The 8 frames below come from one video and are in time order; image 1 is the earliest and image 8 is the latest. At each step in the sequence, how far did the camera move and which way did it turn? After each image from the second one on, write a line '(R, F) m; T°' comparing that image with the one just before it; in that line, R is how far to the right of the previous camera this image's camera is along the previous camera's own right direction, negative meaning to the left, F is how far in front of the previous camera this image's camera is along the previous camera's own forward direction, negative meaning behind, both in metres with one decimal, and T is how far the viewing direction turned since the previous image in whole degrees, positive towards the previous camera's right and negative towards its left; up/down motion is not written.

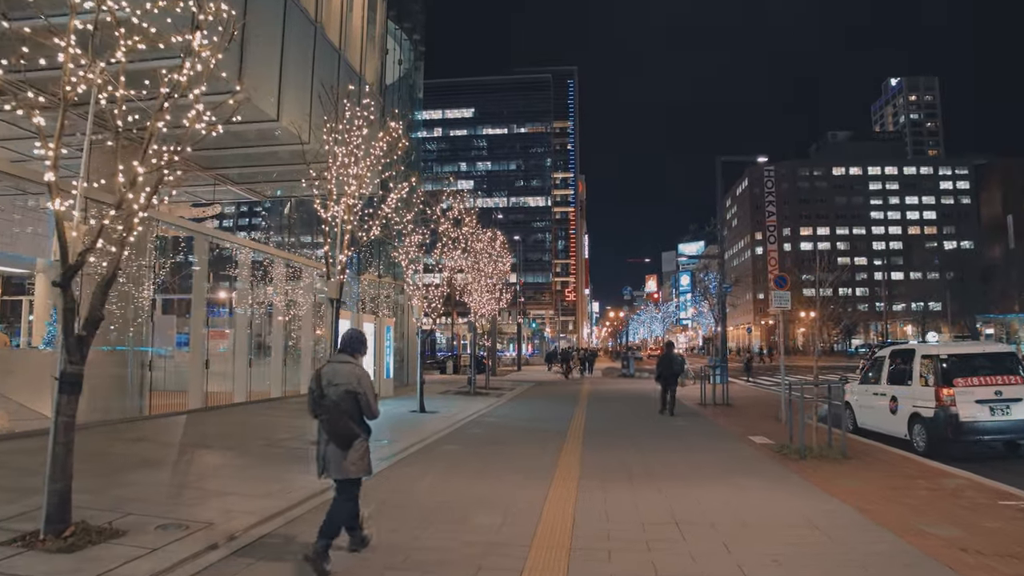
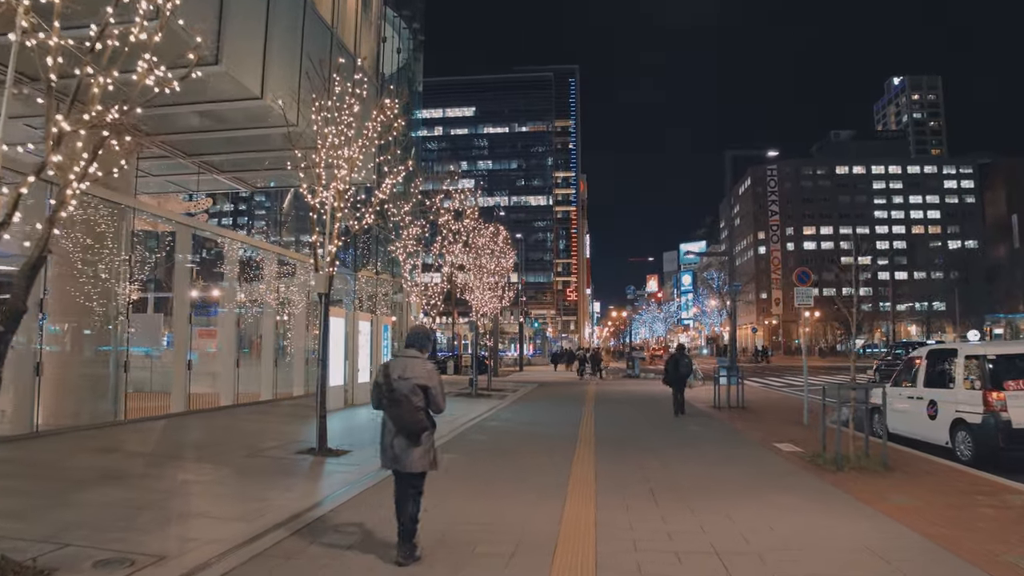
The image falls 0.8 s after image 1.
(-0.1, +1.1) m; 0°
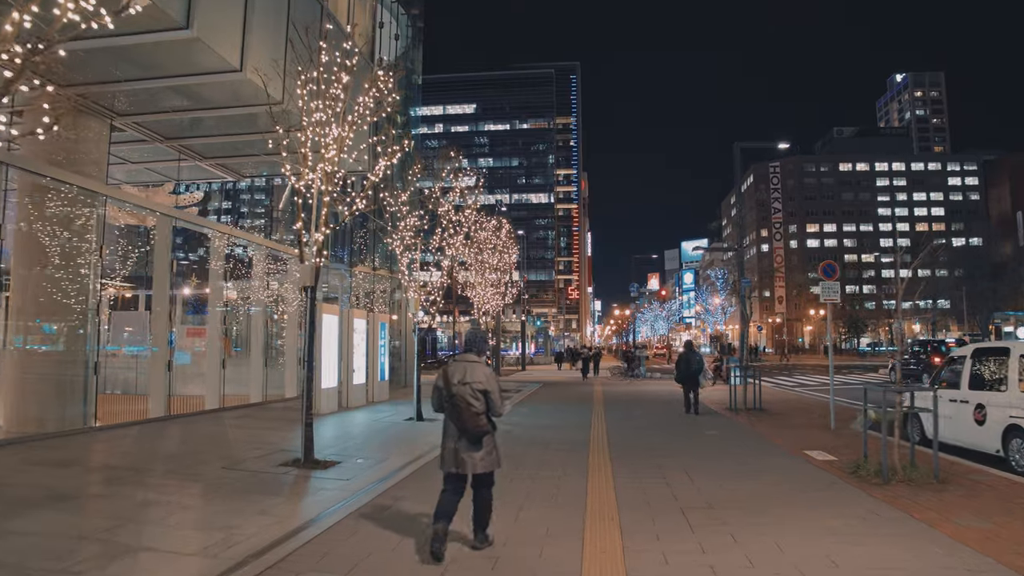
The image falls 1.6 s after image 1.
(-0.1, +1.1) m; 0°
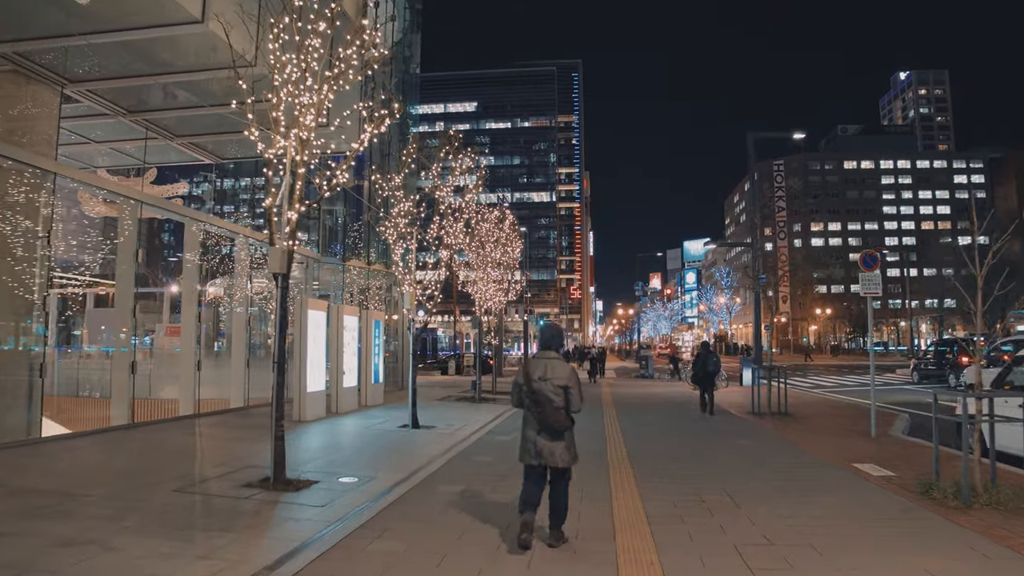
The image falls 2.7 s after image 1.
(-0.1, +1.5) m; 0°
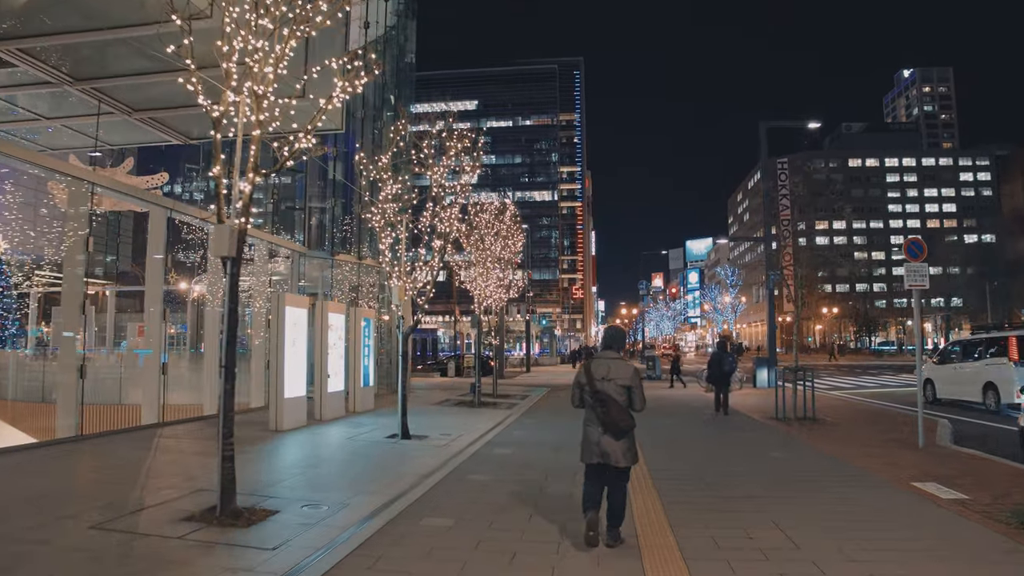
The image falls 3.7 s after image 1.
(0.0, +1.5) m; 0°
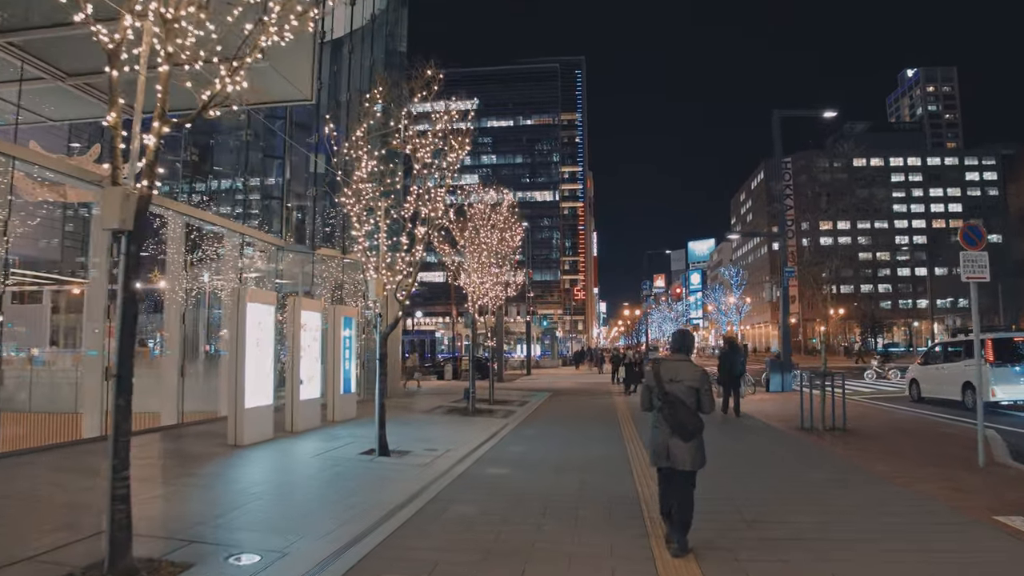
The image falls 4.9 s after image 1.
(+0.1, +1.7) m; 0°
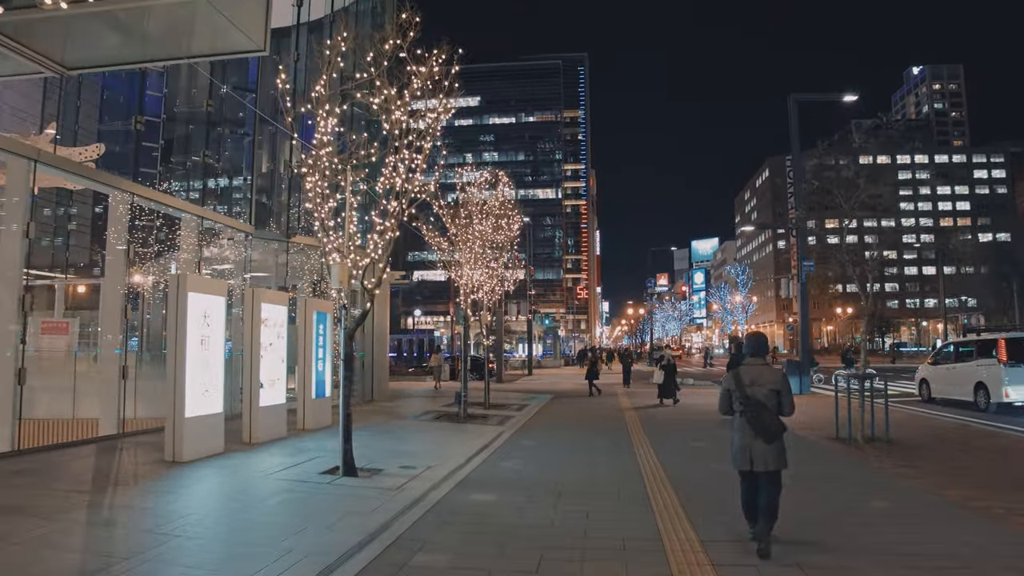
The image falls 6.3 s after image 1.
(+0.2, +1.8) m; 0°
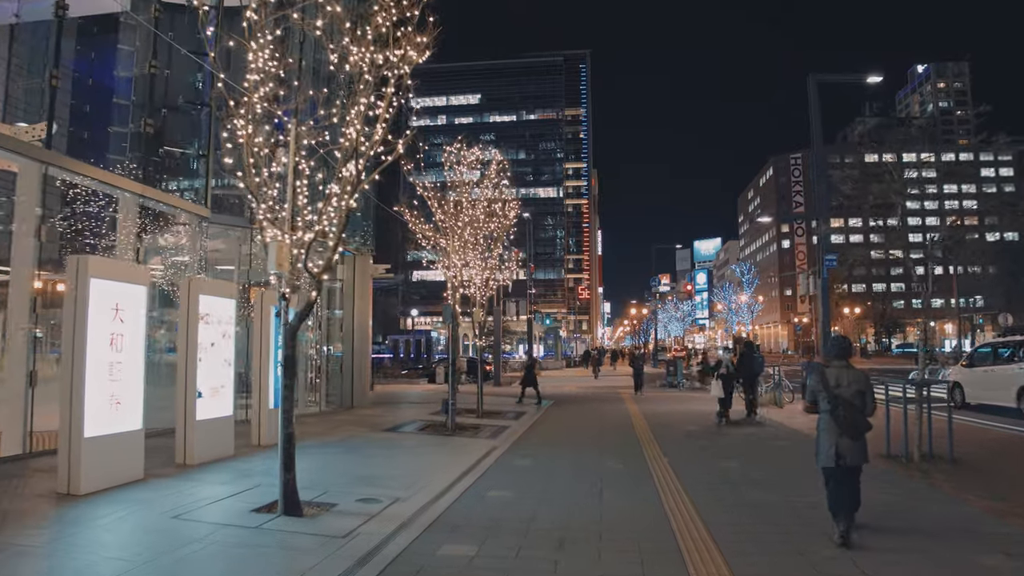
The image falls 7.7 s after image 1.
(+0.1, +2.0) m; 0°
